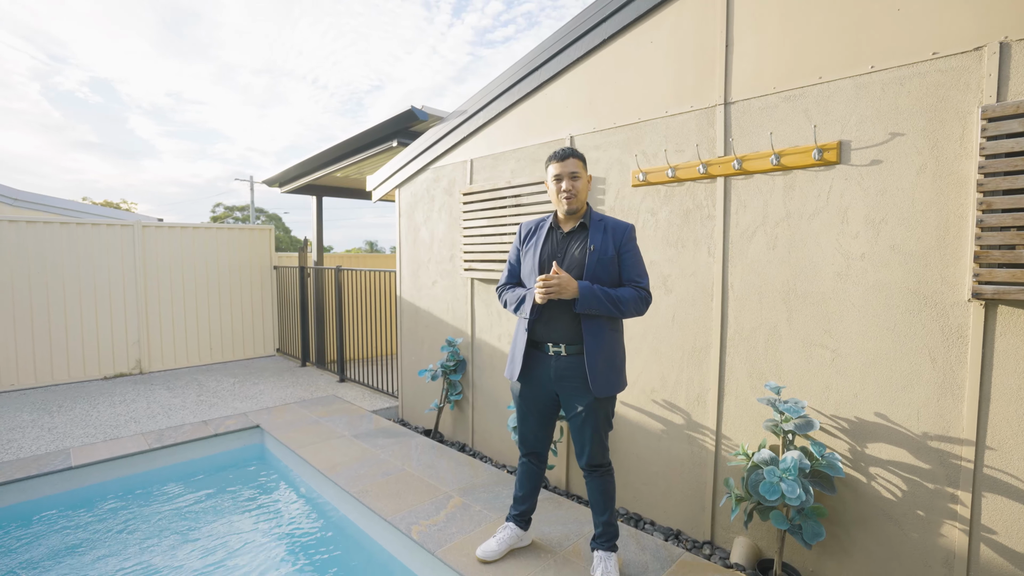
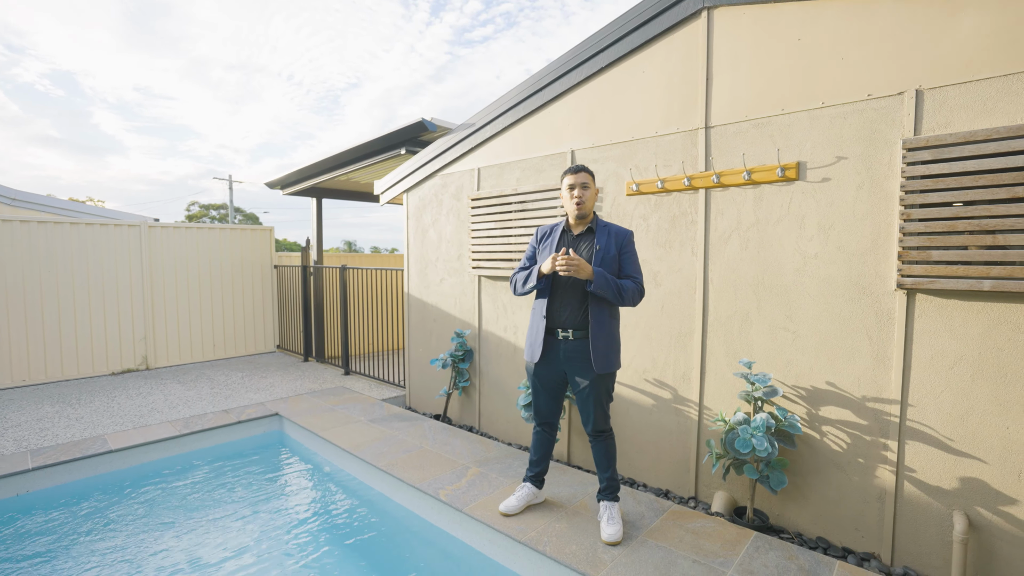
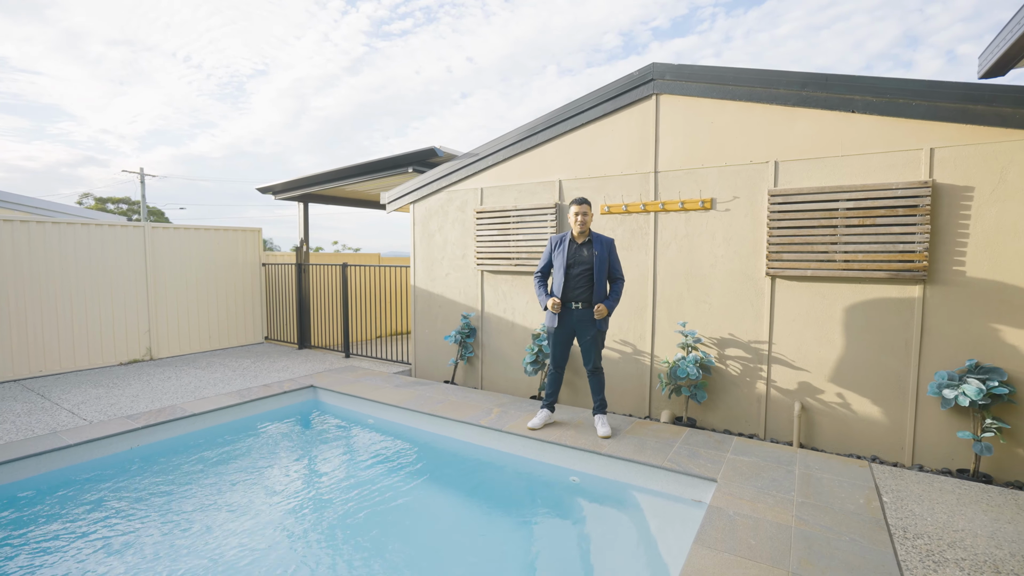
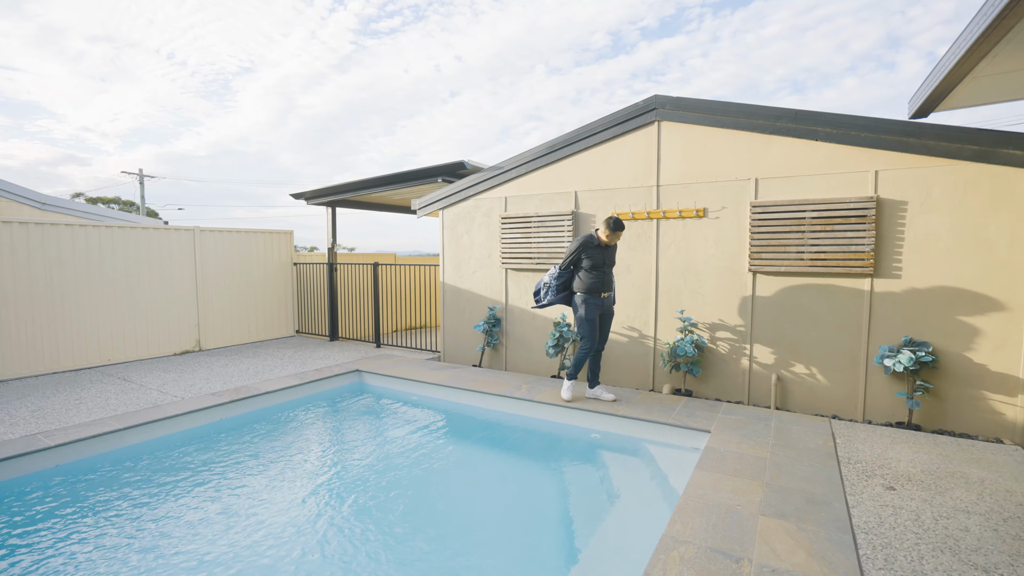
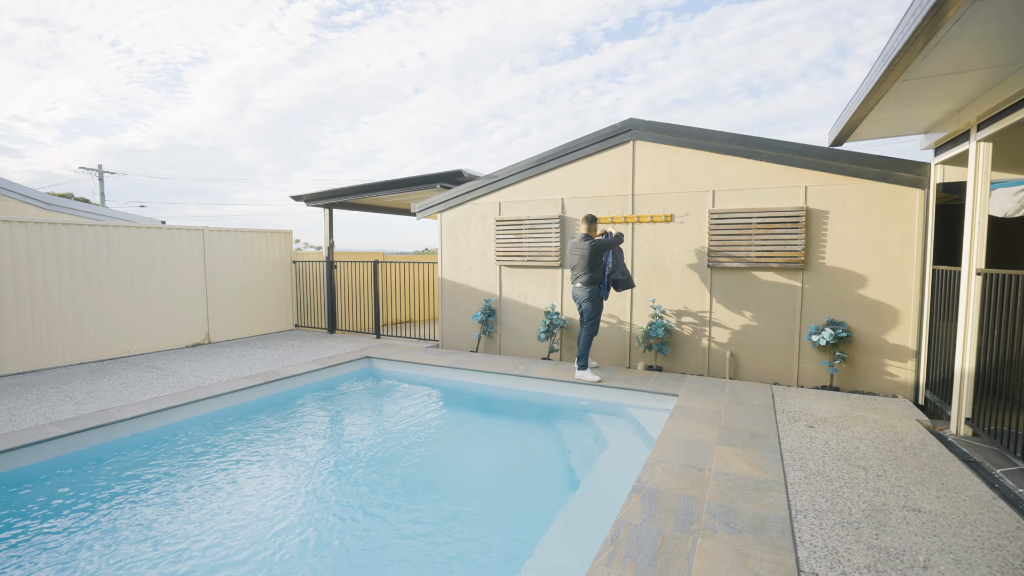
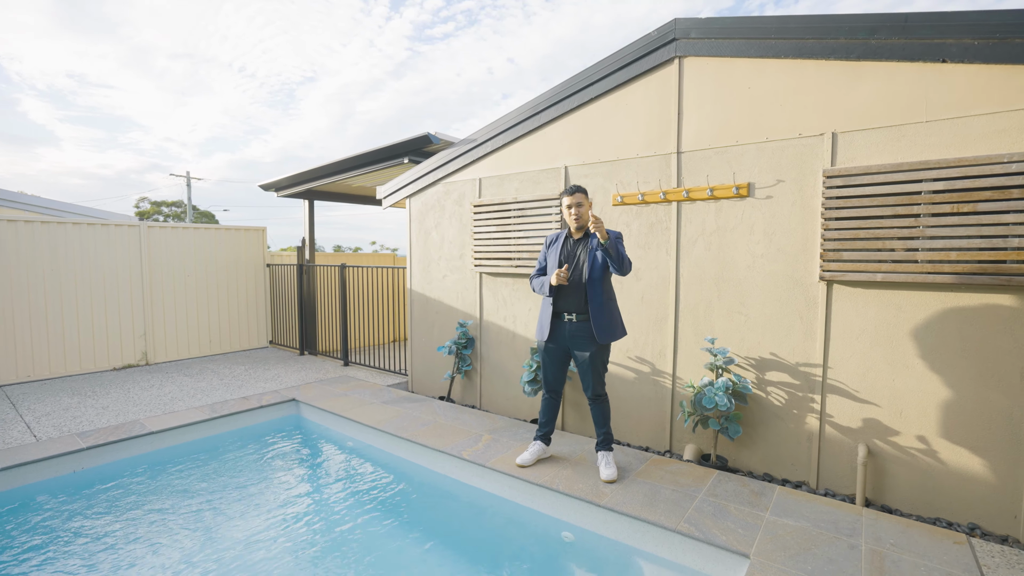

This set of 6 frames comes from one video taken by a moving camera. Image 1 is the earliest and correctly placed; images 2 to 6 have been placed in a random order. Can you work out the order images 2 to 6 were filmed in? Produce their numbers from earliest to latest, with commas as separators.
2, 6, 3, 4, 5
